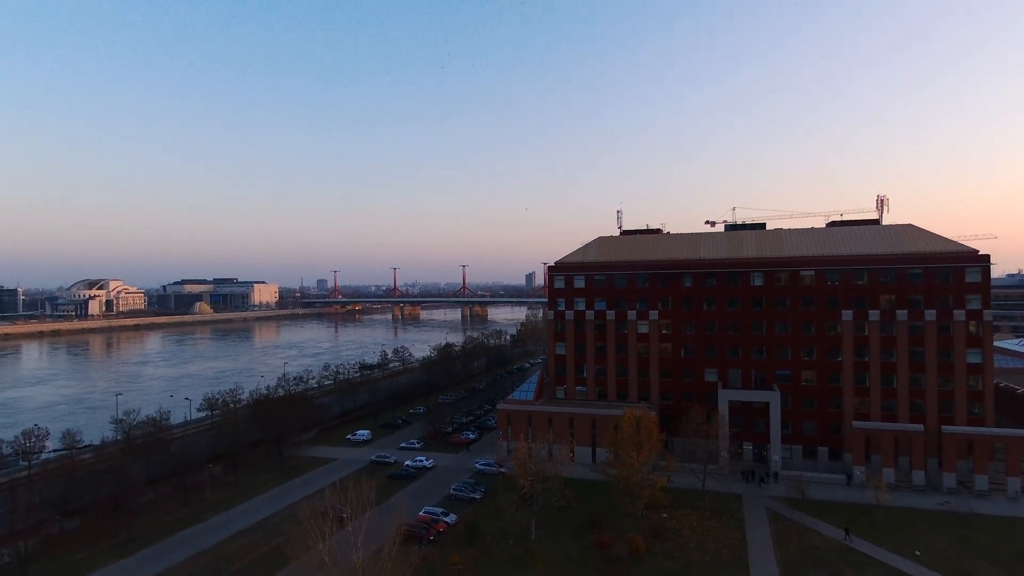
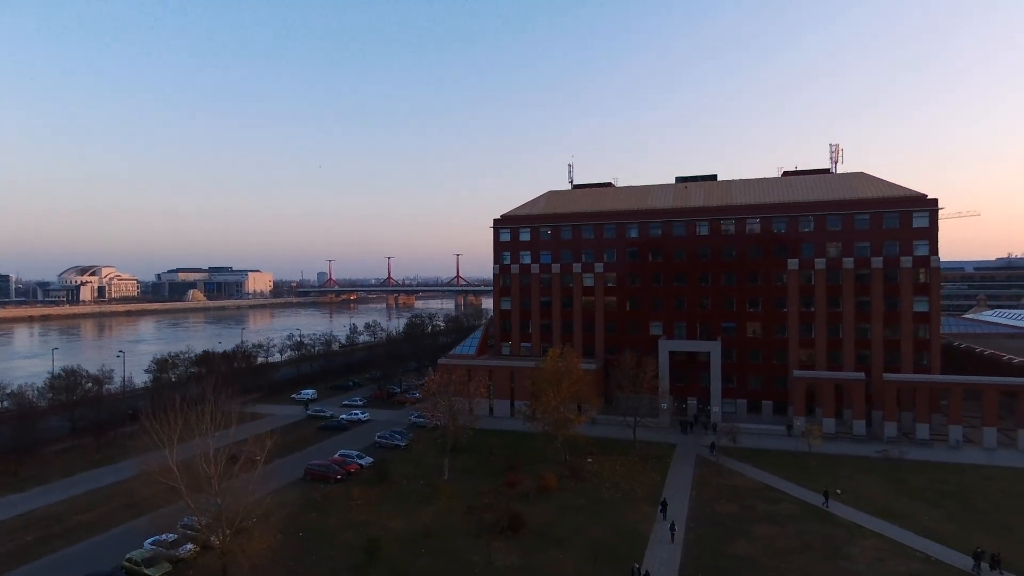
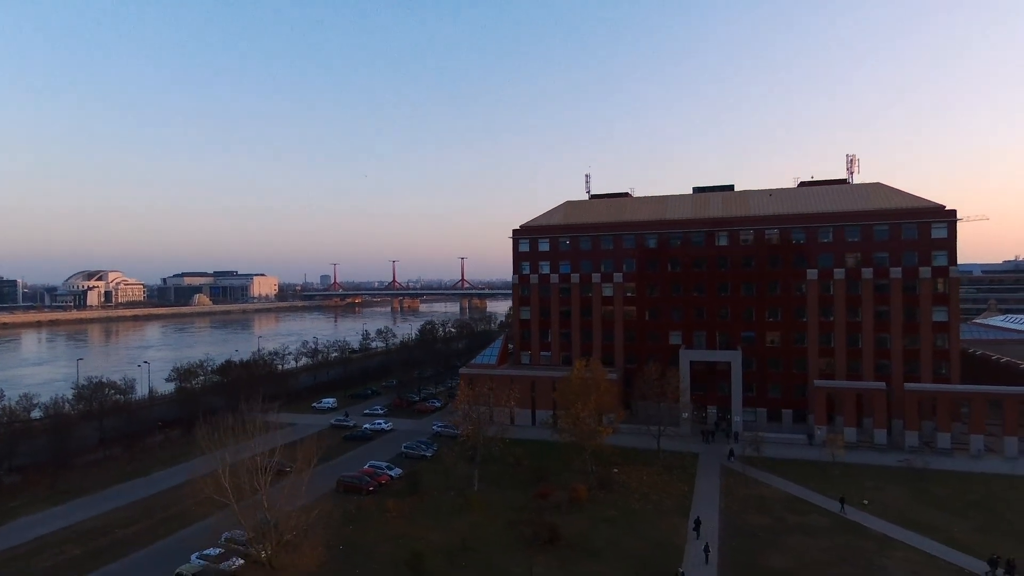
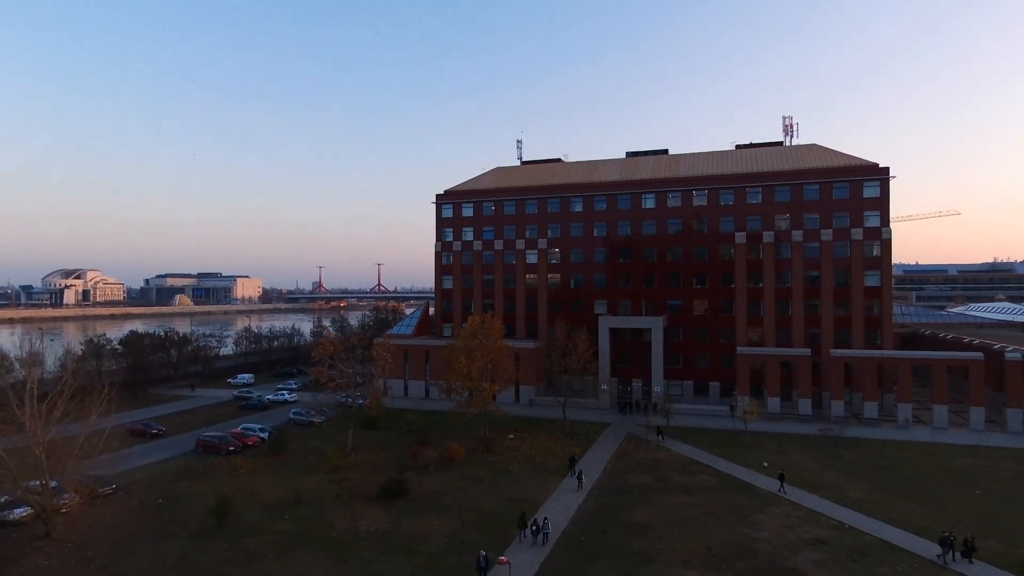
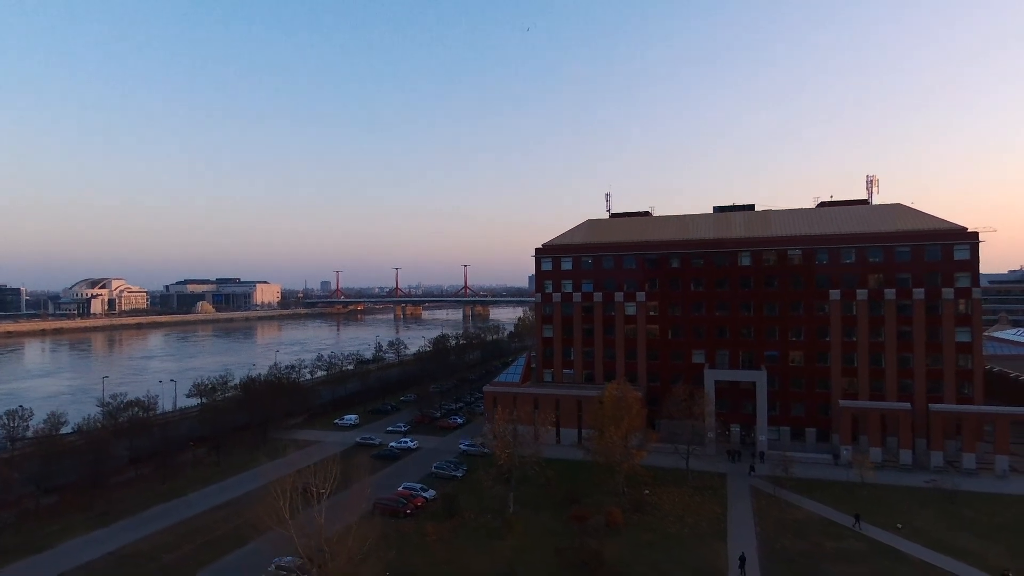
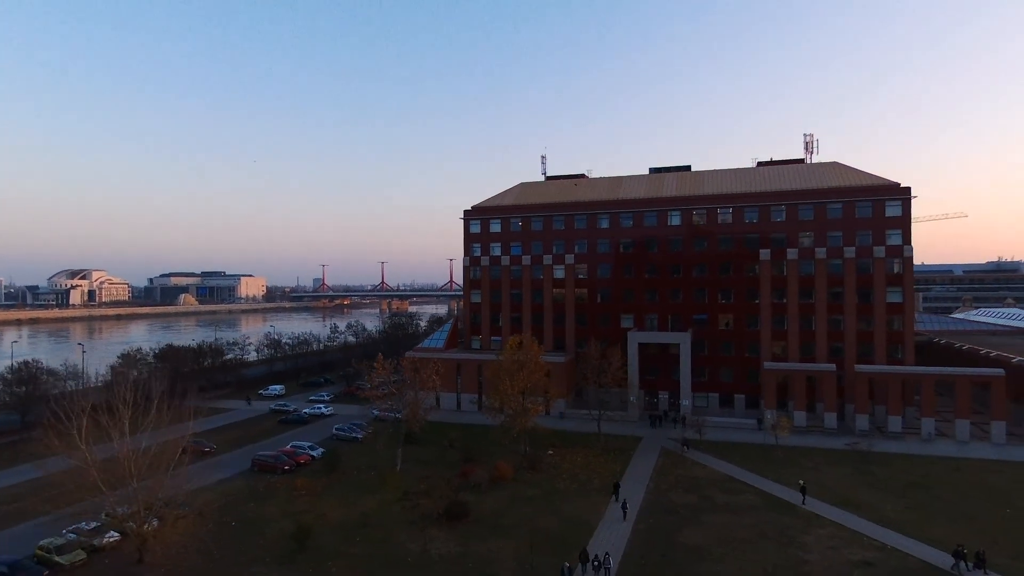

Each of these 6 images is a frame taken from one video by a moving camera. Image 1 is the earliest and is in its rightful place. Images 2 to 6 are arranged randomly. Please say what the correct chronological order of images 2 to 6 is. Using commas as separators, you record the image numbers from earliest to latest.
5, 3, 2, 6, 4
